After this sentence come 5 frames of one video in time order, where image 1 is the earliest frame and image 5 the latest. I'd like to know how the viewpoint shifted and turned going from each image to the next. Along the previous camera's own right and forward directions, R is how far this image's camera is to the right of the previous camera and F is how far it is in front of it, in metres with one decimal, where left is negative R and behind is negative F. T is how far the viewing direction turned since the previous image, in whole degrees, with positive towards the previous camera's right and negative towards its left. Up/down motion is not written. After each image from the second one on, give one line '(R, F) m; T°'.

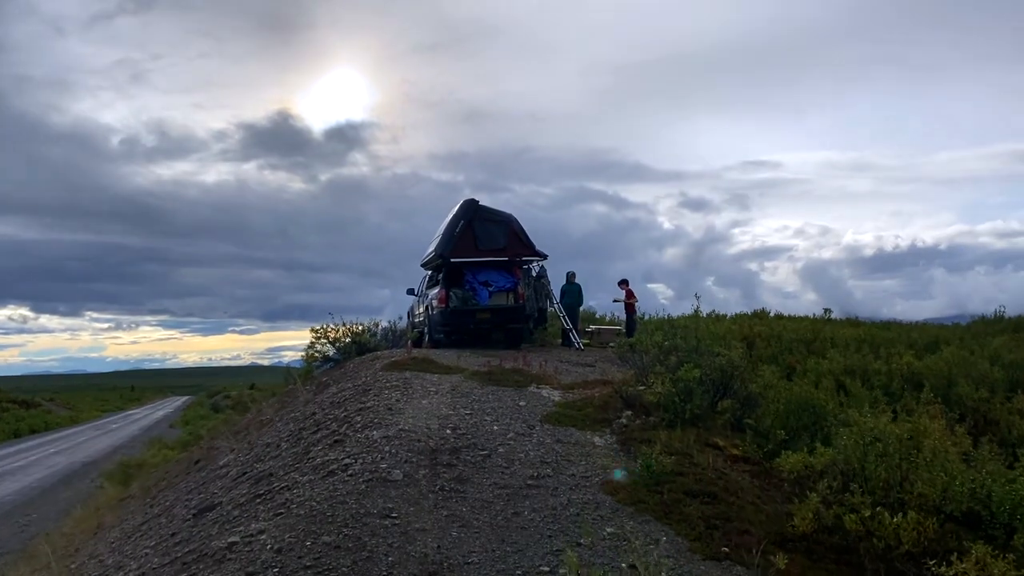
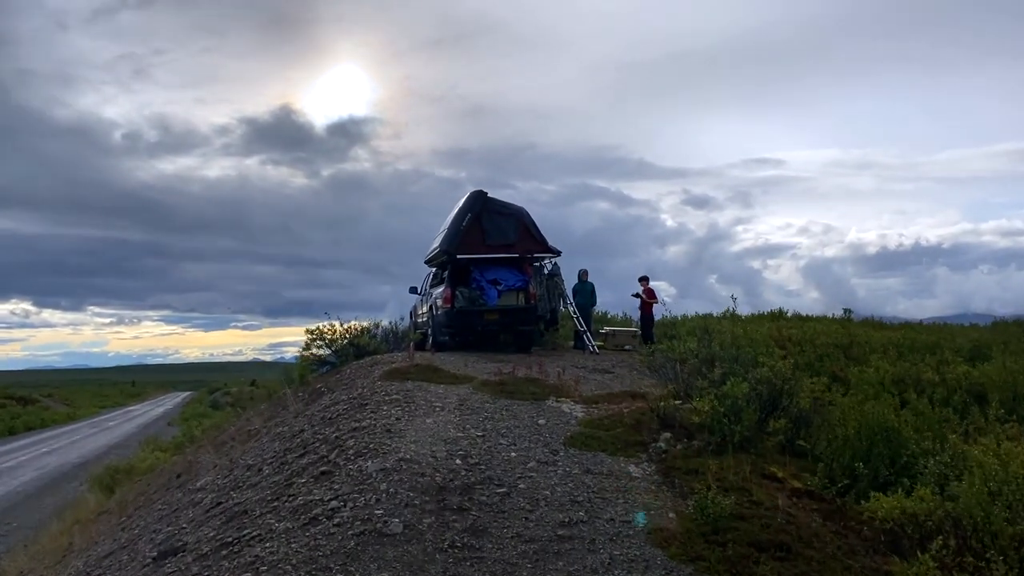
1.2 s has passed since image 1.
(-0.2, +1.5) m; 0°
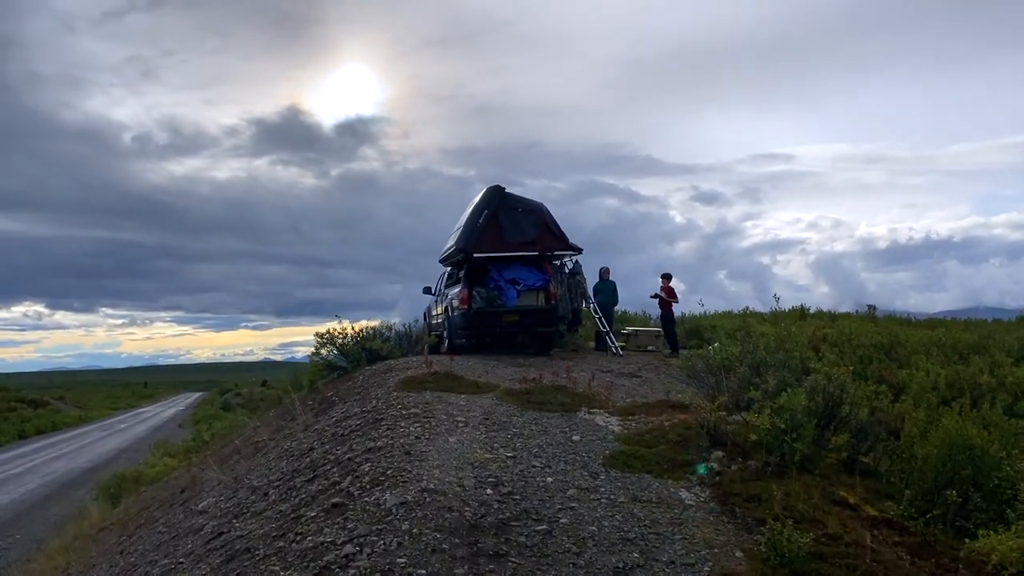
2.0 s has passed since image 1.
(-0.2, +1.0) m; -1°
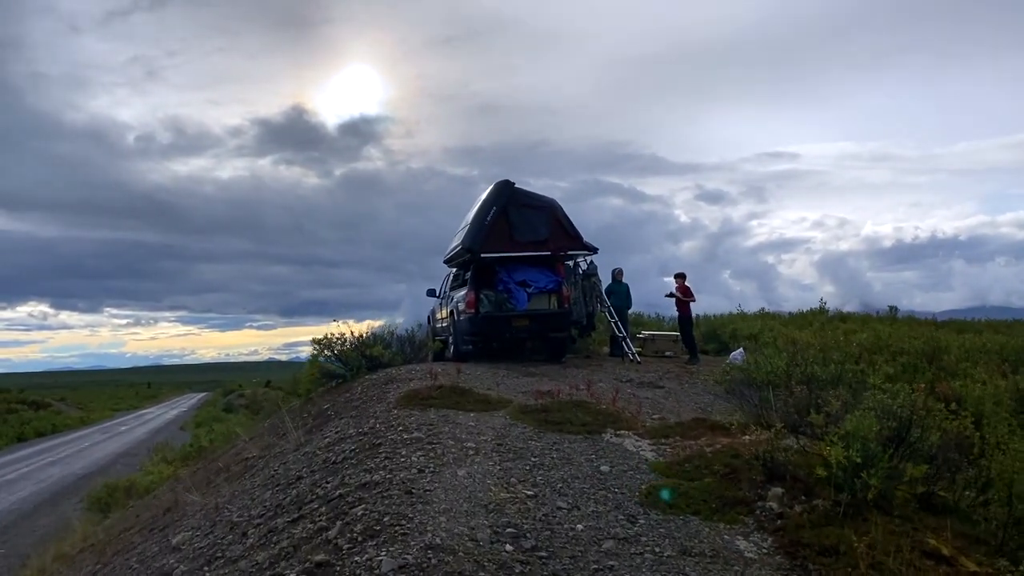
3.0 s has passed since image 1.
(-0.1, +1.3) m; 0°
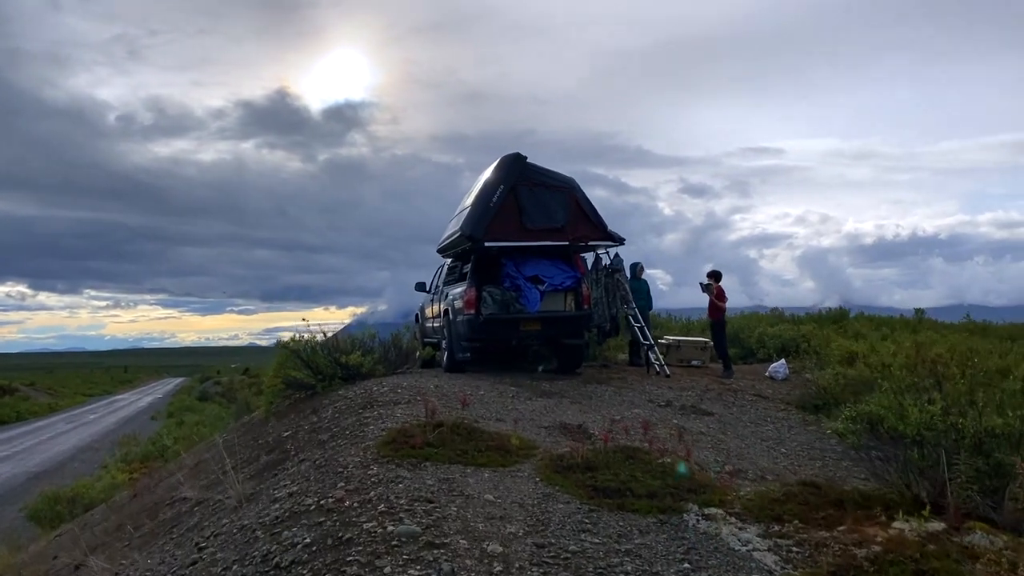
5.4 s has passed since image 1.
(-0.4, +3.1) m; +1°
